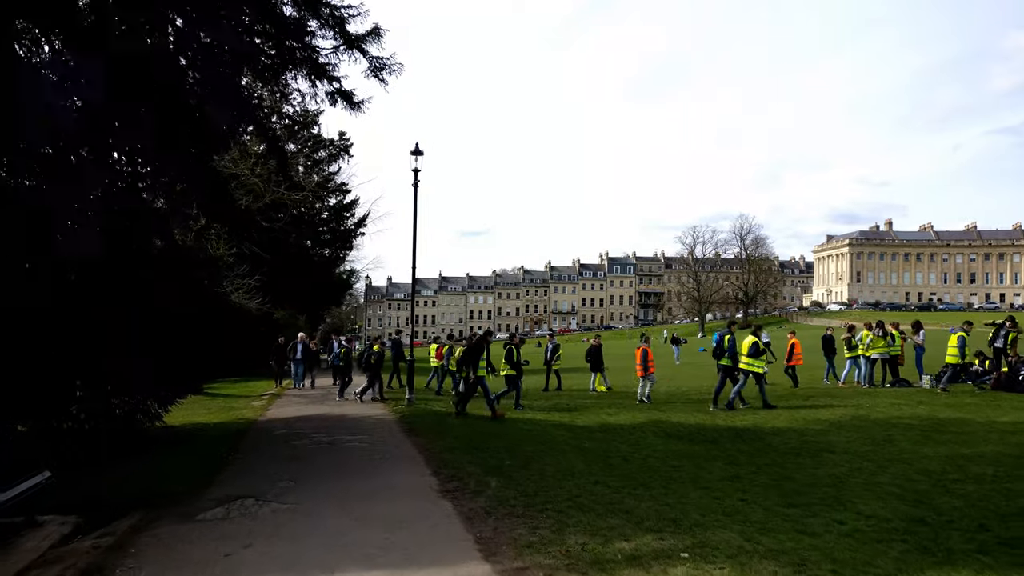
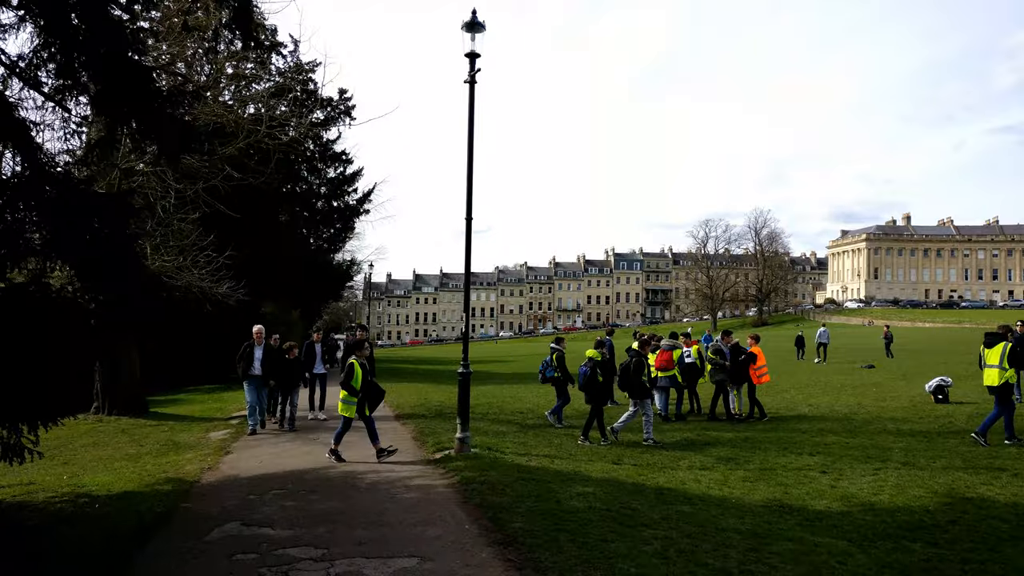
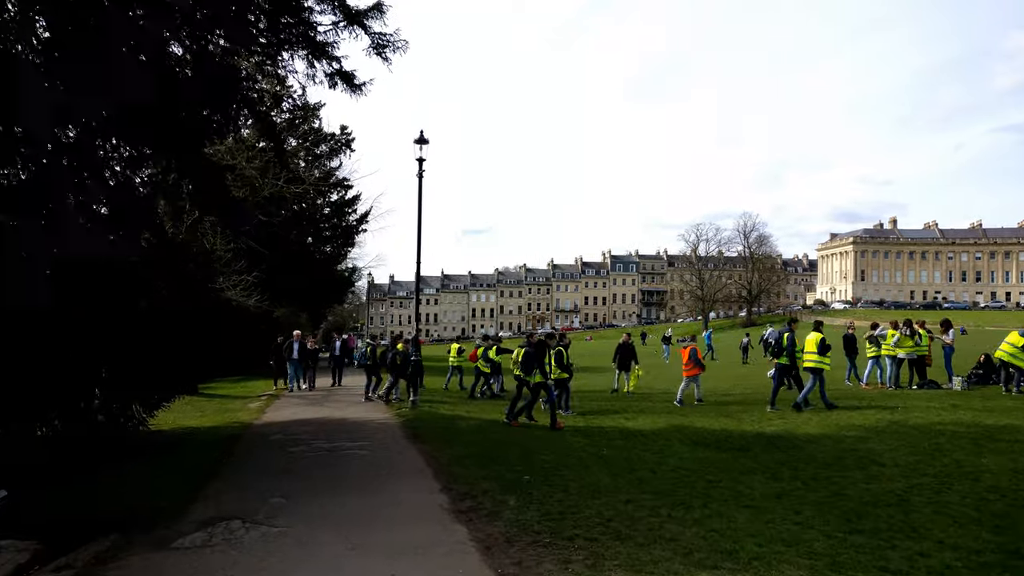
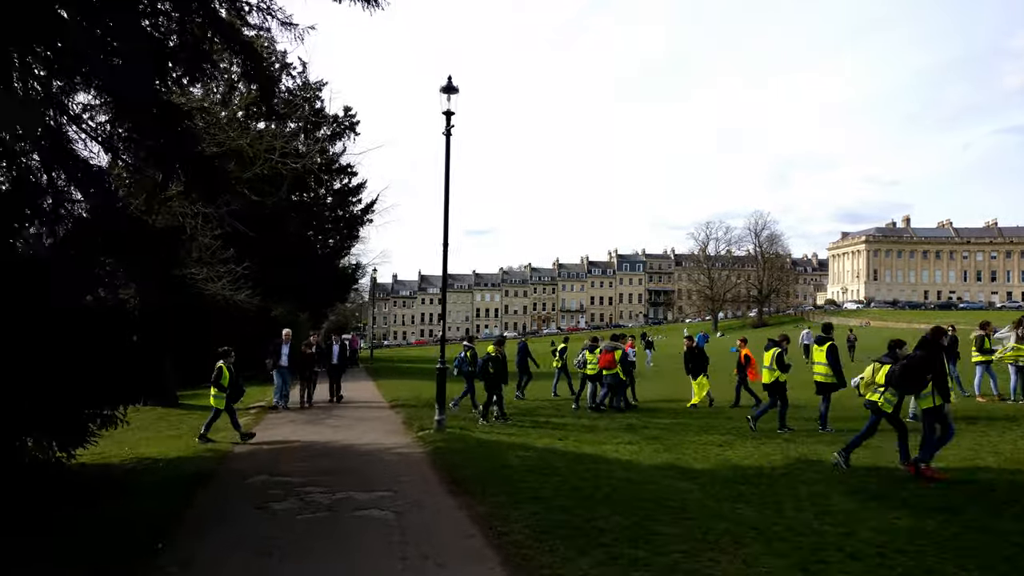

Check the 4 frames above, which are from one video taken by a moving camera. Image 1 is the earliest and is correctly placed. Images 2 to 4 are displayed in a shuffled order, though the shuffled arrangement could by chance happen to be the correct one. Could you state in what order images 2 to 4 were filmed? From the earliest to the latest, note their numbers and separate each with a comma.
3, 4, 2
